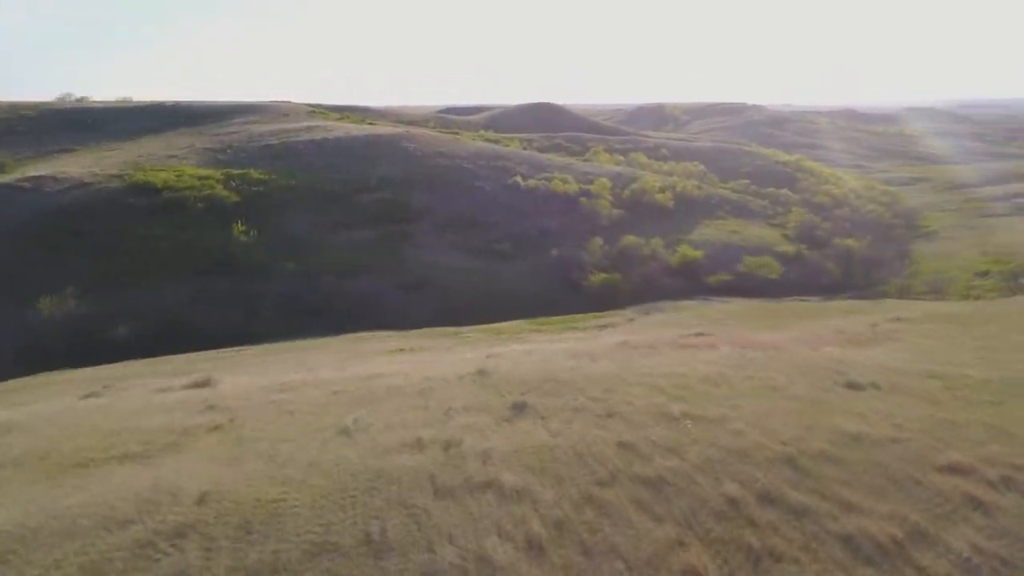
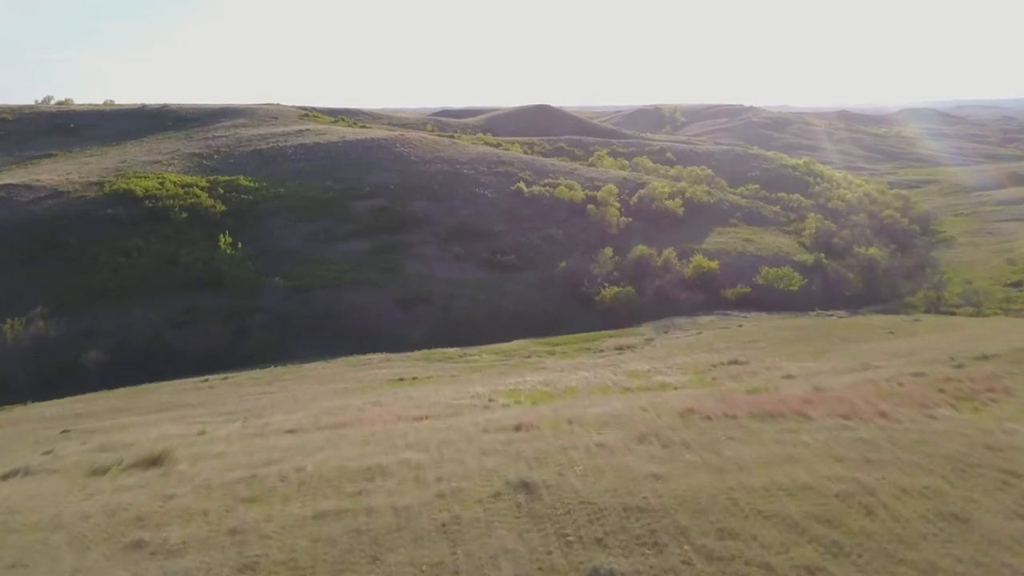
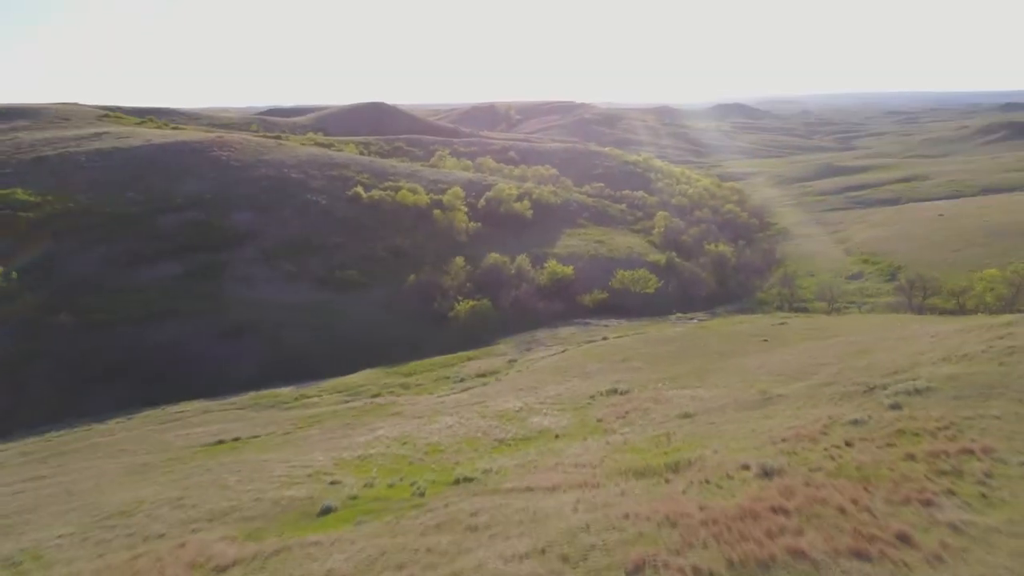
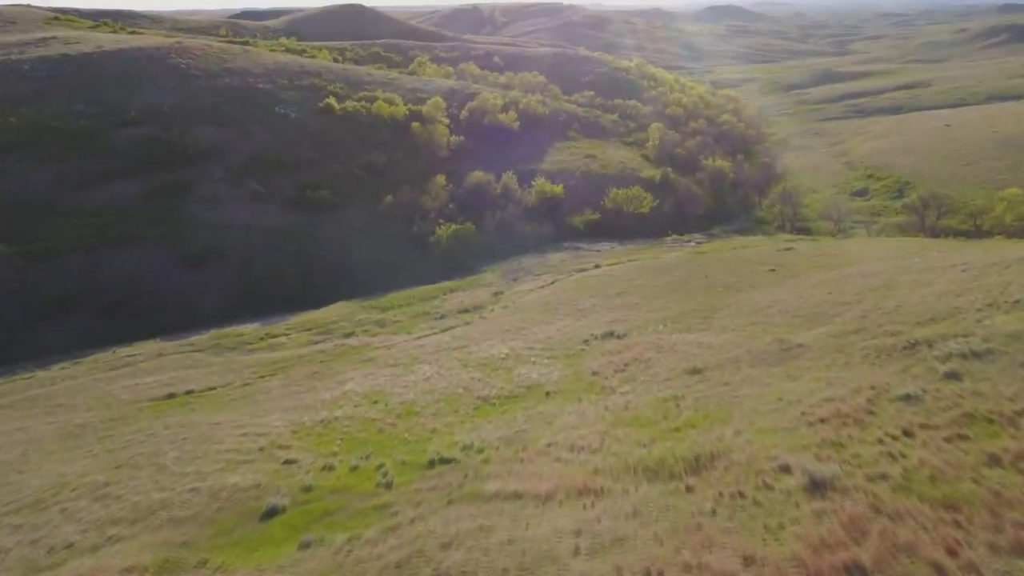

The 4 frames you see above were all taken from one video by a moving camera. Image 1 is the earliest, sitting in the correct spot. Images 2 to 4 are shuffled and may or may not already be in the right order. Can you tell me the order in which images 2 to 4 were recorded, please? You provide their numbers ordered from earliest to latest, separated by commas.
2, 3, 4
